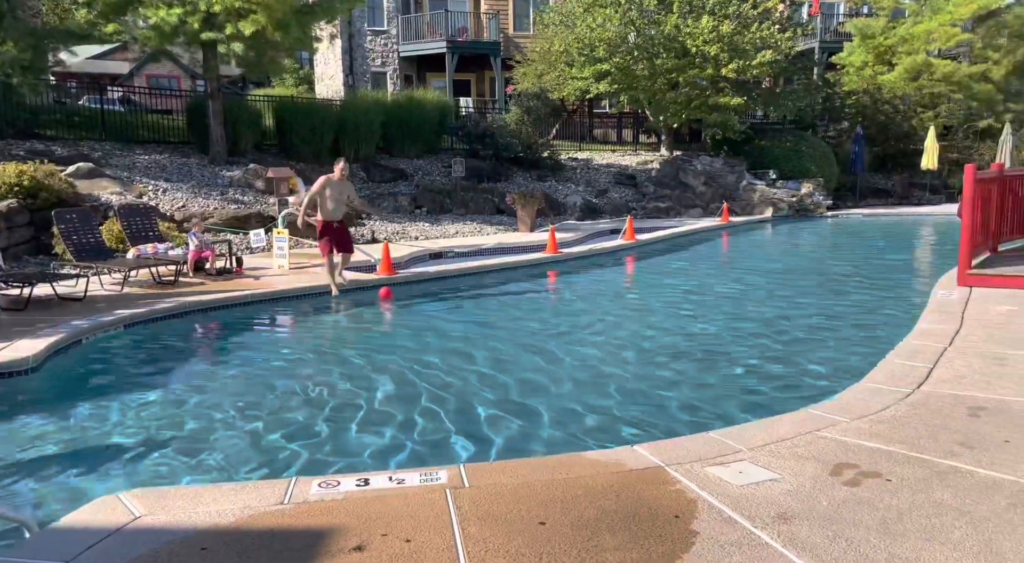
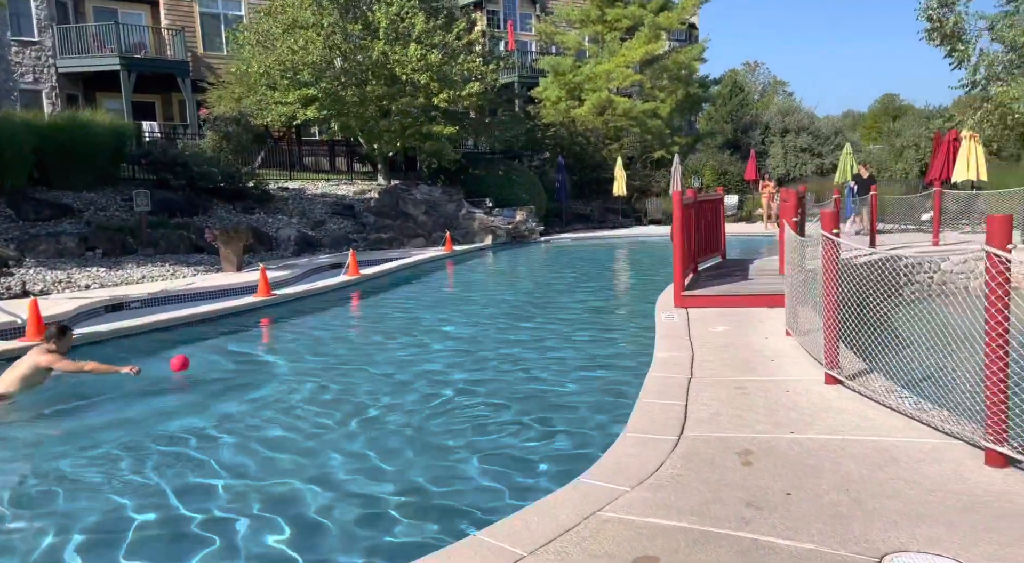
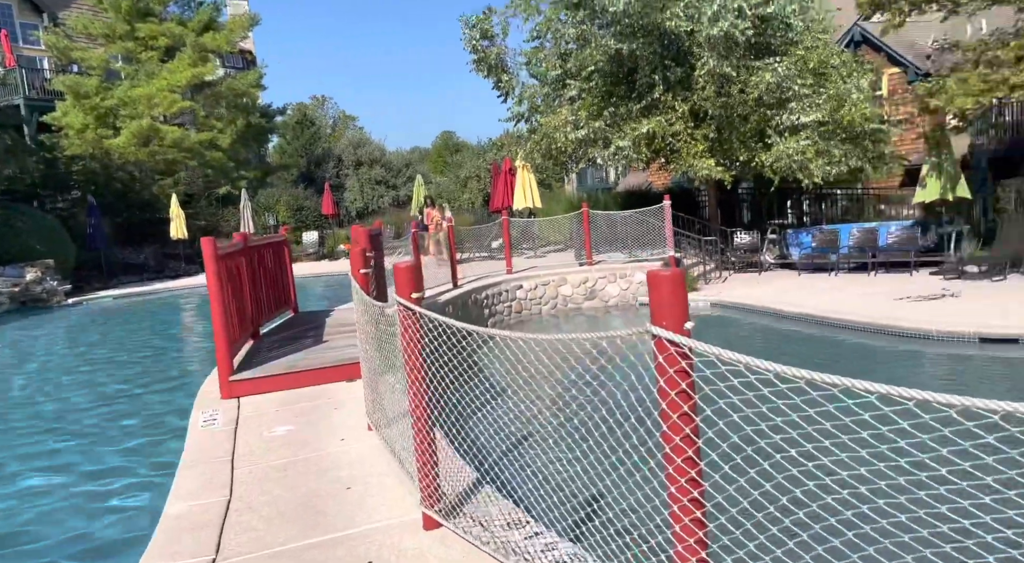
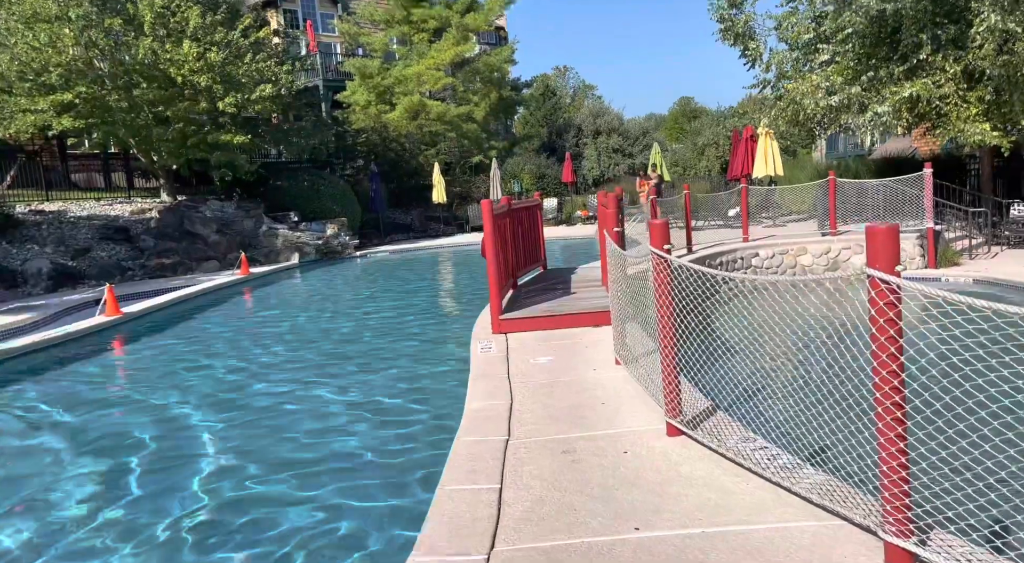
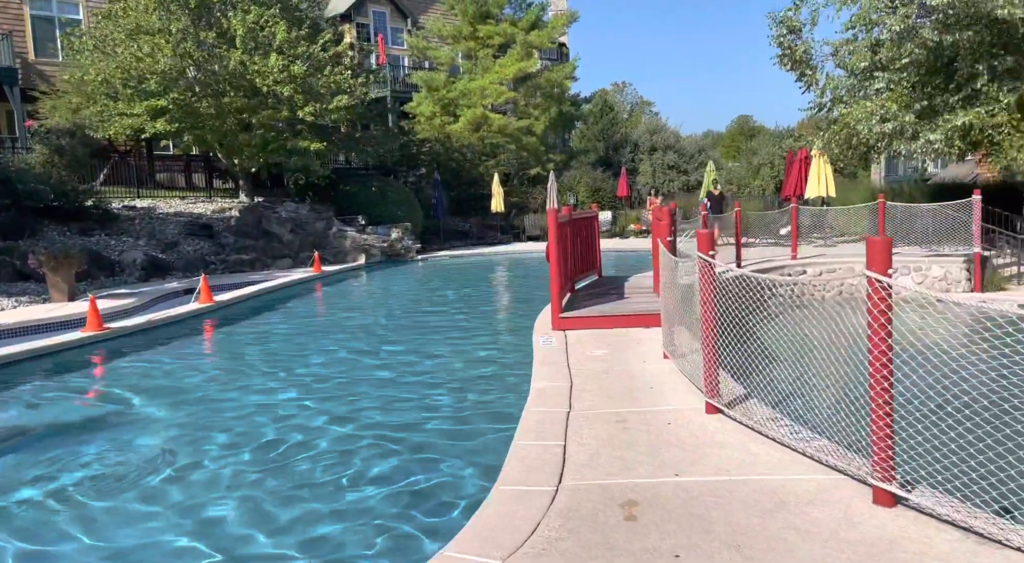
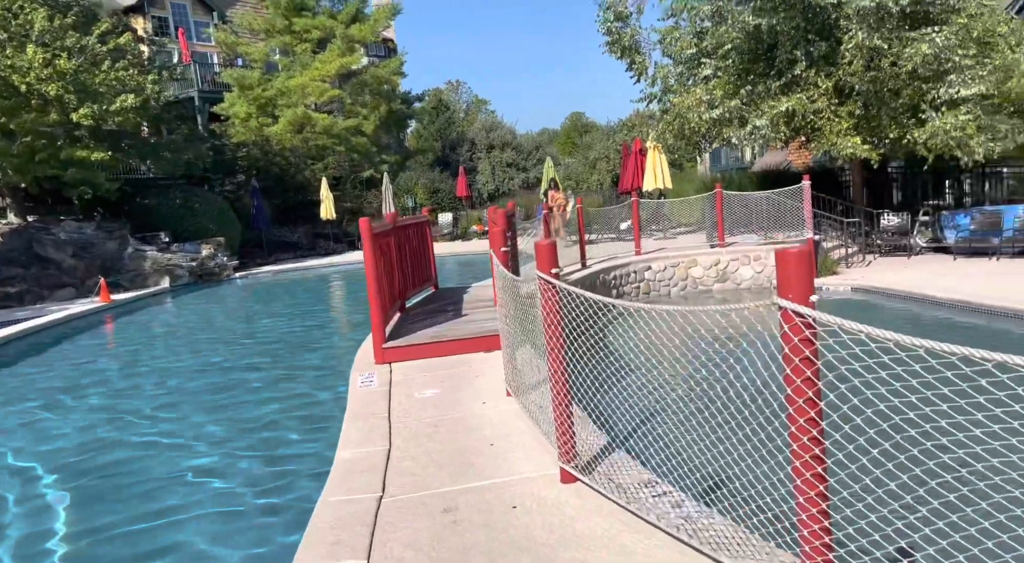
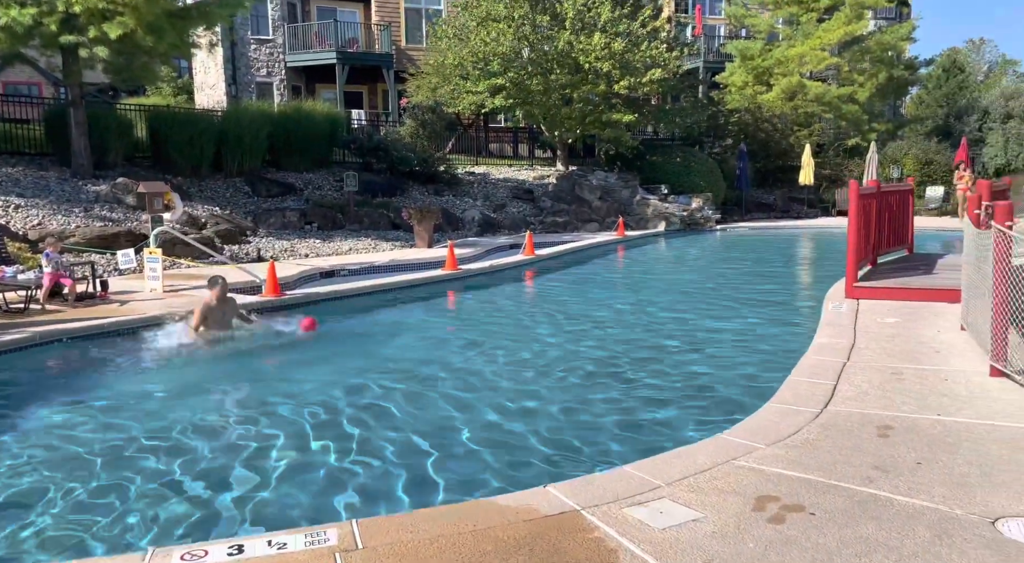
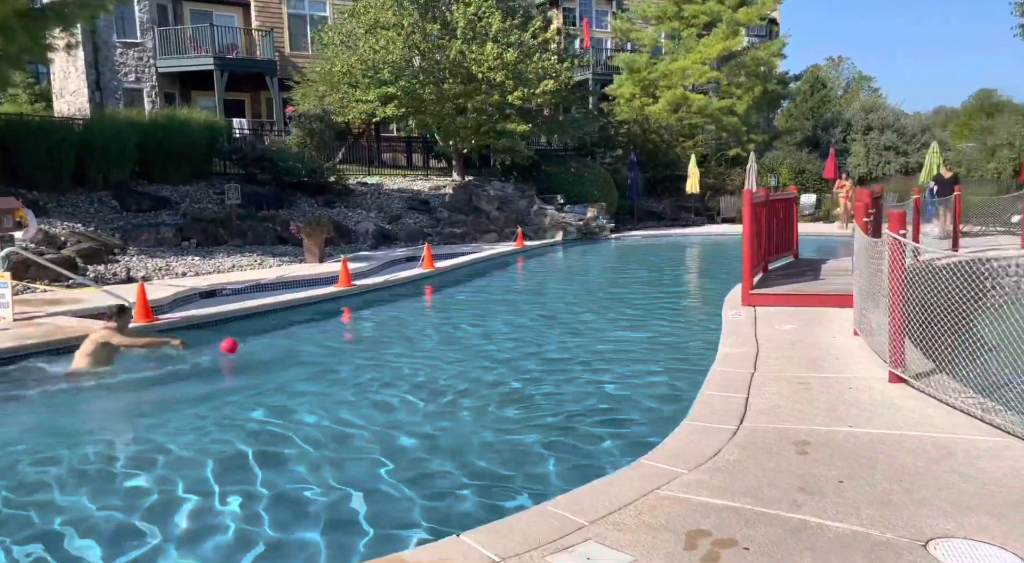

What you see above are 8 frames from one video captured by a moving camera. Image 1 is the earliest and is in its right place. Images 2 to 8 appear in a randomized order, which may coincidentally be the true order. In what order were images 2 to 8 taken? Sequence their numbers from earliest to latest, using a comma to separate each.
7, 8, 2, 5, 4, 6, 3
